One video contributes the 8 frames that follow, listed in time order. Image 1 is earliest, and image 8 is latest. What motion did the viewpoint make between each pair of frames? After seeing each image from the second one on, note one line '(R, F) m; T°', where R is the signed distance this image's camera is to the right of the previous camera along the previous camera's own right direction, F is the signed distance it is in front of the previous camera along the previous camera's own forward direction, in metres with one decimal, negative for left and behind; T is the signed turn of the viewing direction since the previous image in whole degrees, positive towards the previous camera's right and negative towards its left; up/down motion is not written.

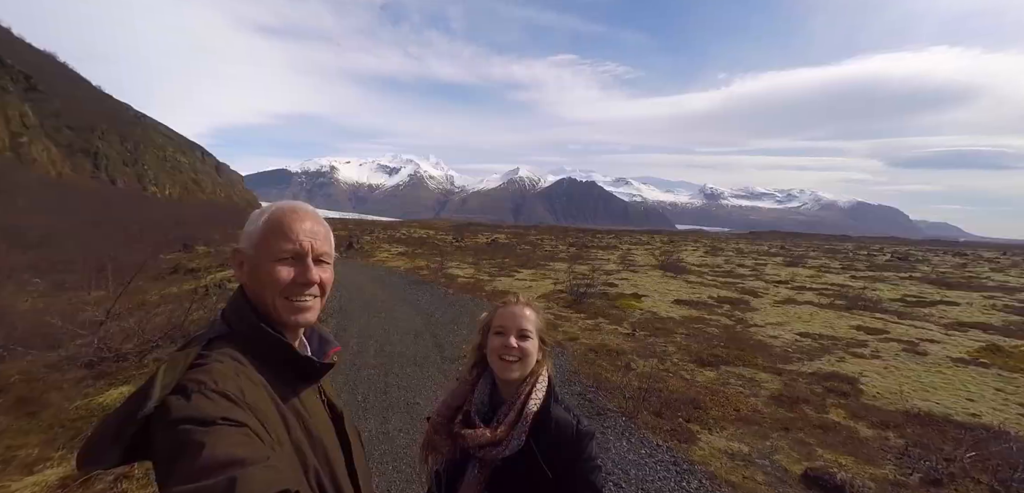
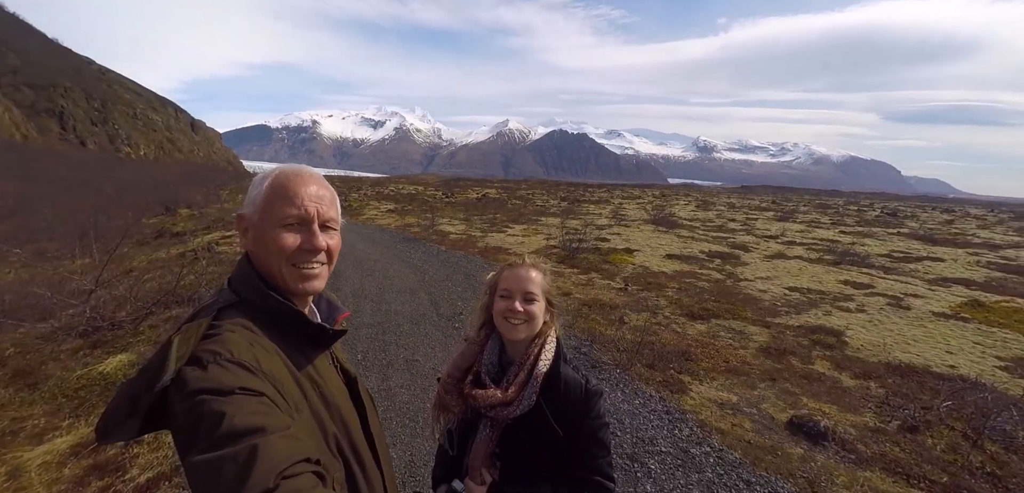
(-0.1, +0.1) m; +1°
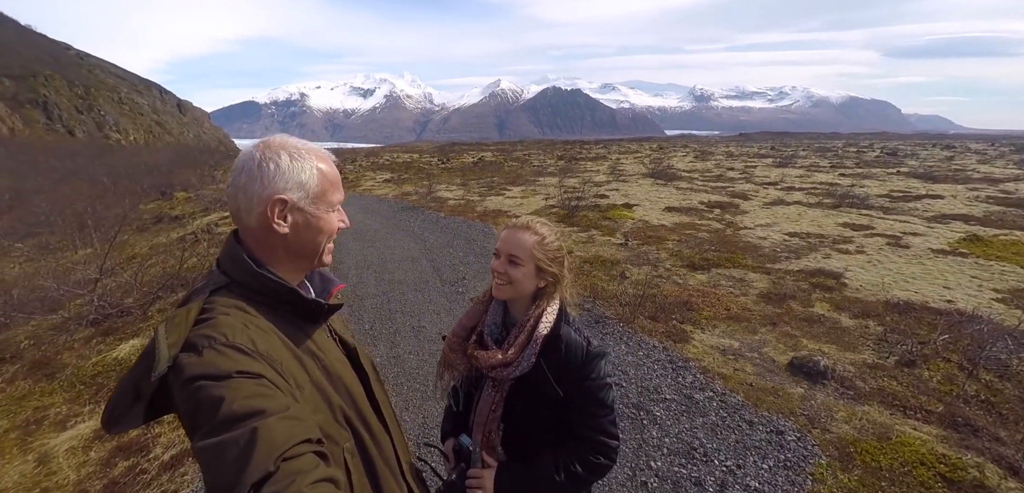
(0.0, 0.0) m; 0°
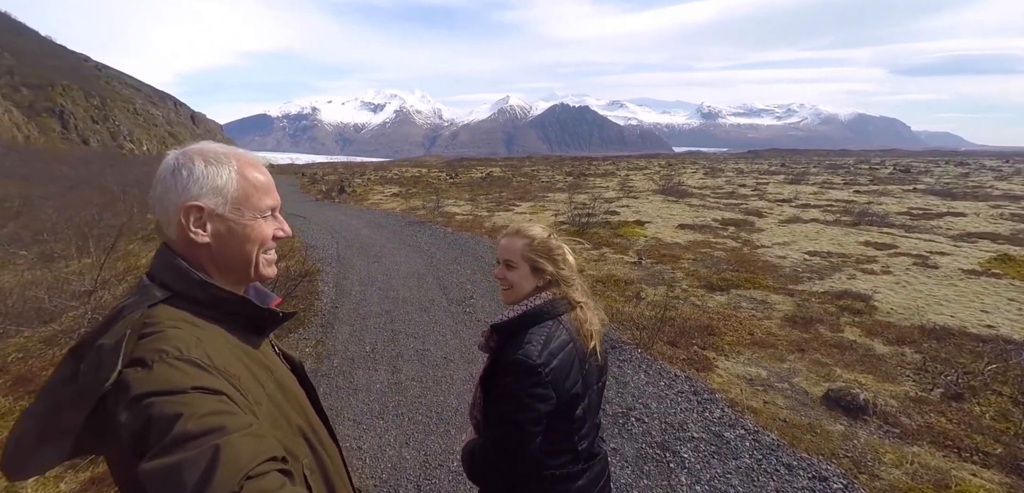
(-0.1, +0.5) m; -1°
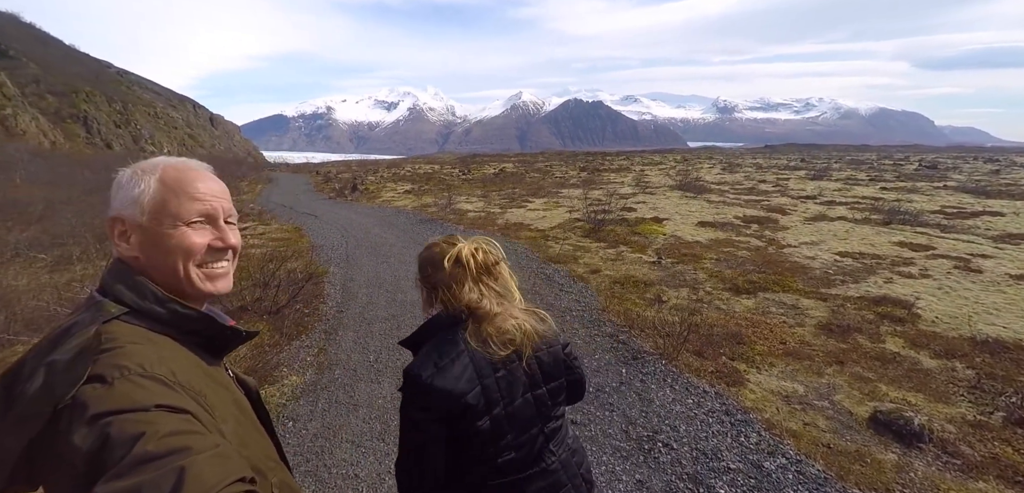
(0.0, +0.7) m; -2°
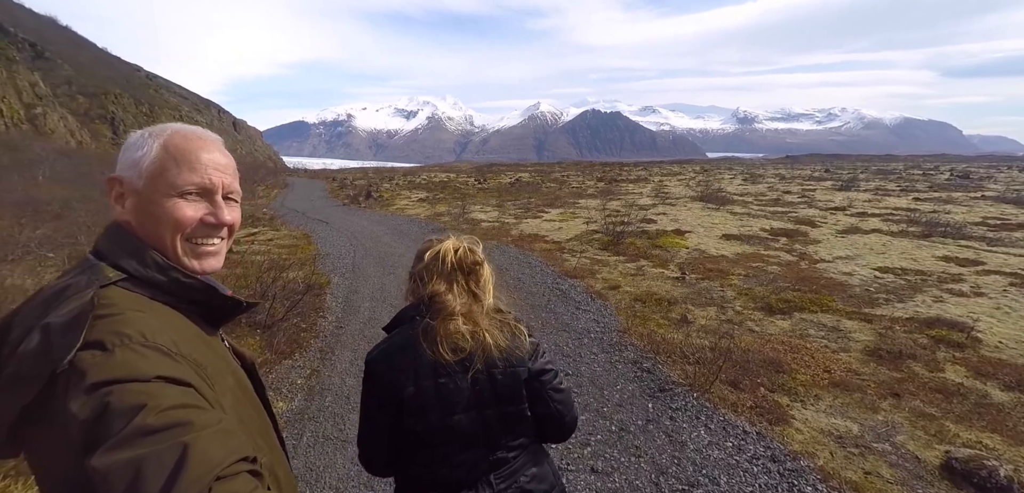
(+0.1, +0.8) m; -2°
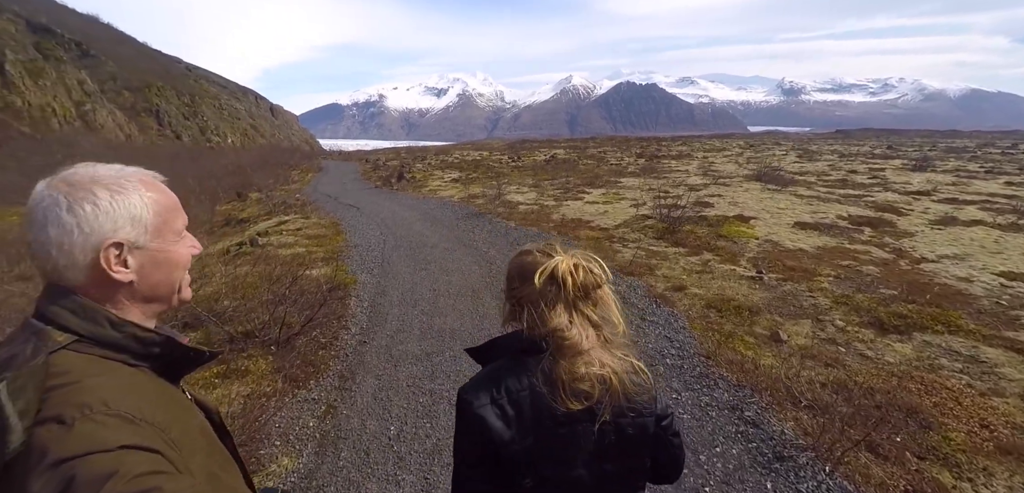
(-0.5, +2.0) m; -4°
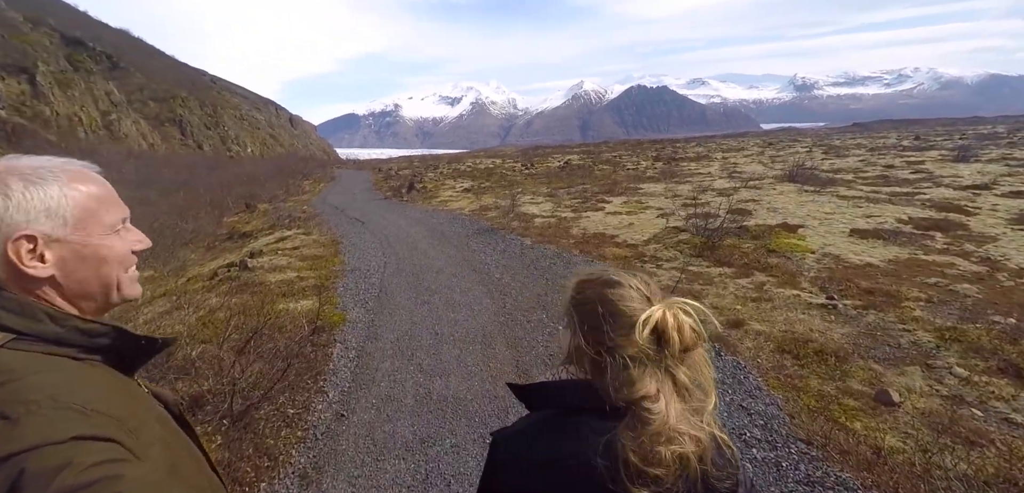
(0.0, +2.1) m; -2°
